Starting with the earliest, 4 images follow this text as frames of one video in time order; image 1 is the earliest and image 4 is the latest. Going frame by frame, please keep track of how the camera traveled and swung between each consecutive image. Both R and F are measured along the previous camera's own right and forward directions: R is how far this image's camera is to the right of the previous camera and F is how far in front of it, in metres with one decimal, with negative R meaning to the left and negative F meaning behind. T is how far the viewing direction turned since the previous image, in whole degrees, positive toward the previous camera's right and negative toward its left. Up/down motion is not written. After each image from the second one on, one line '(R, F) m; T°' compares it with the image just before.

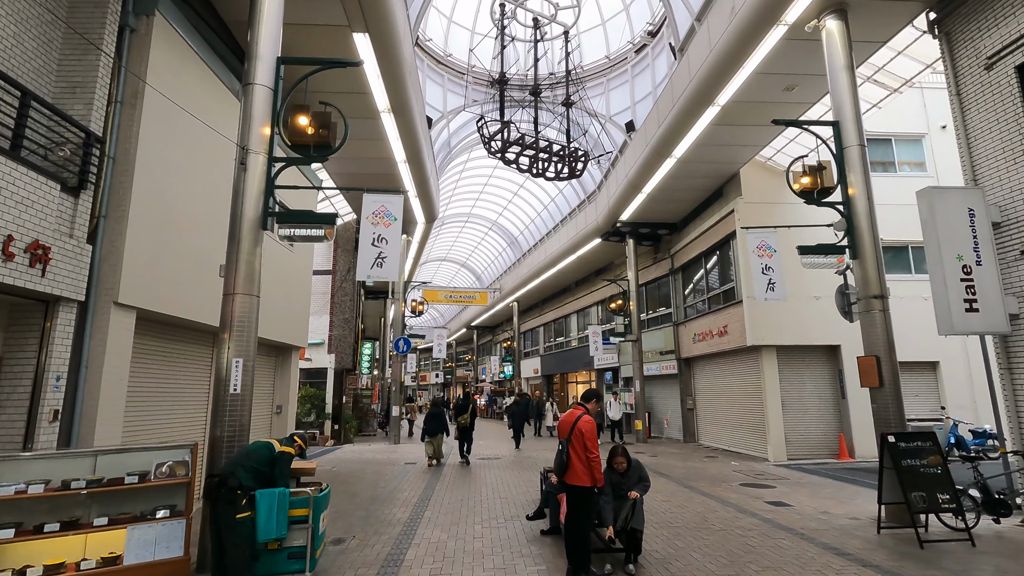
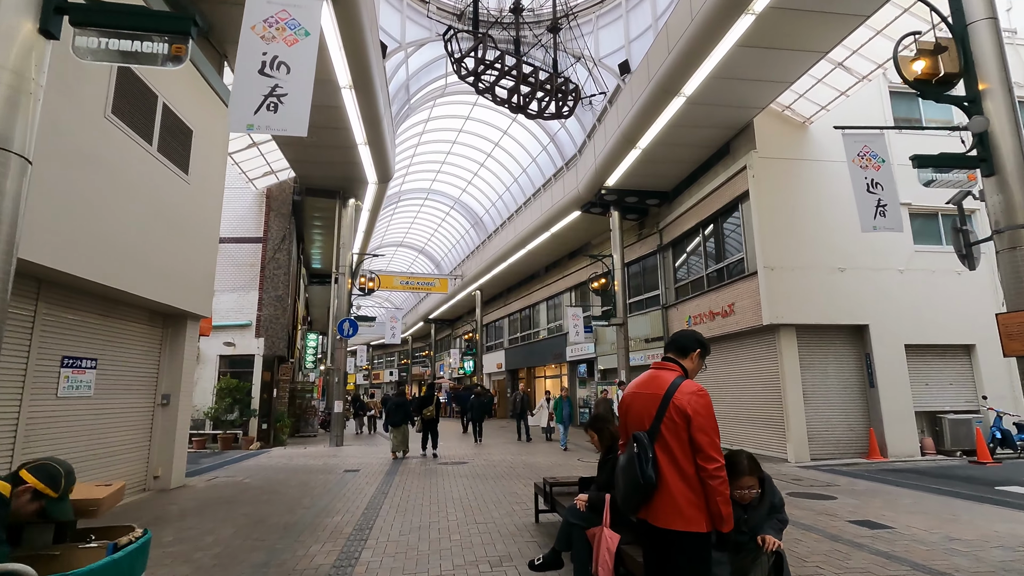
(-0.3, +2.7) m; +5°
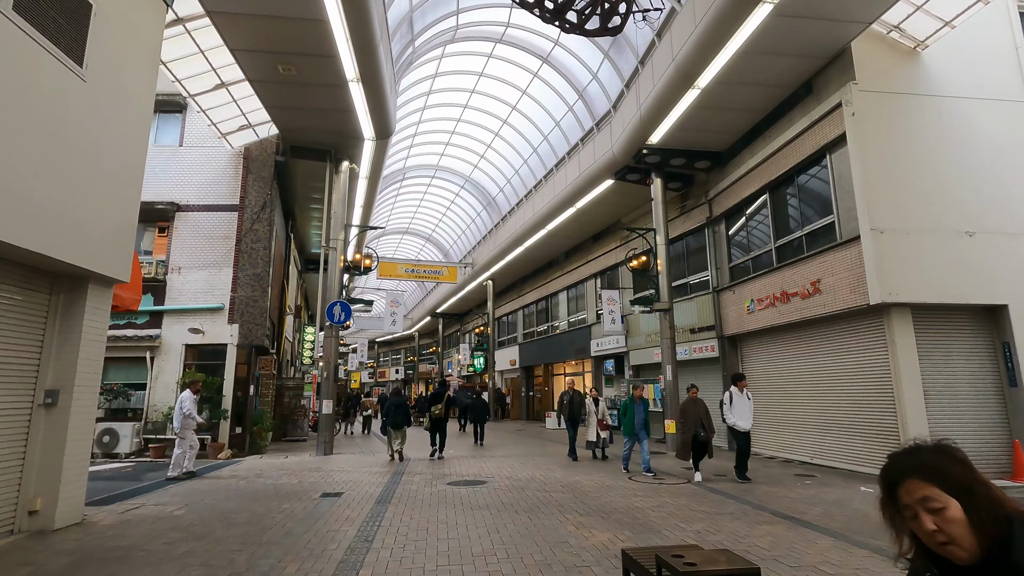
(-0.4, +2.6) m; -1°
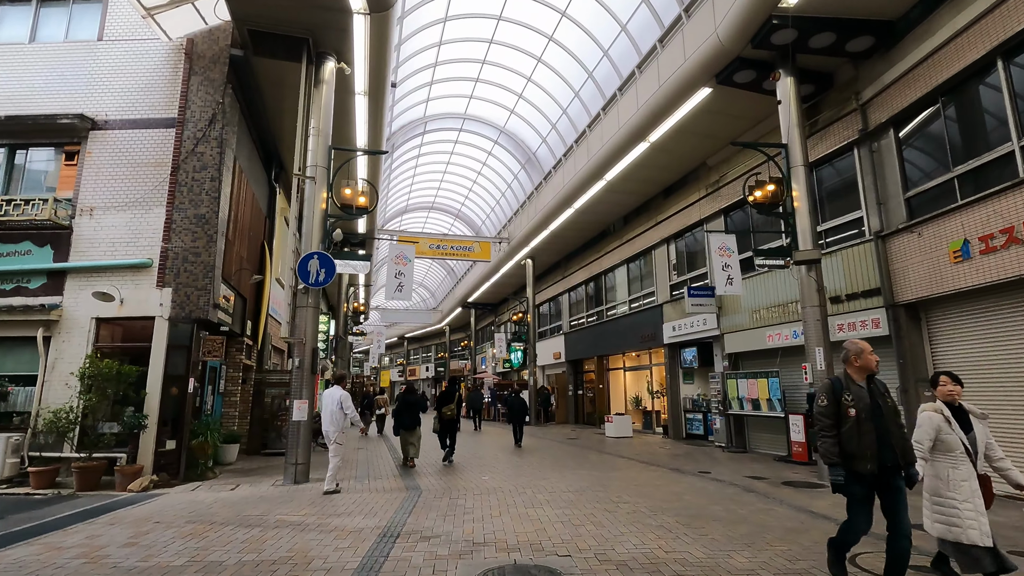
(-0.5, +4.4) m; -4°
